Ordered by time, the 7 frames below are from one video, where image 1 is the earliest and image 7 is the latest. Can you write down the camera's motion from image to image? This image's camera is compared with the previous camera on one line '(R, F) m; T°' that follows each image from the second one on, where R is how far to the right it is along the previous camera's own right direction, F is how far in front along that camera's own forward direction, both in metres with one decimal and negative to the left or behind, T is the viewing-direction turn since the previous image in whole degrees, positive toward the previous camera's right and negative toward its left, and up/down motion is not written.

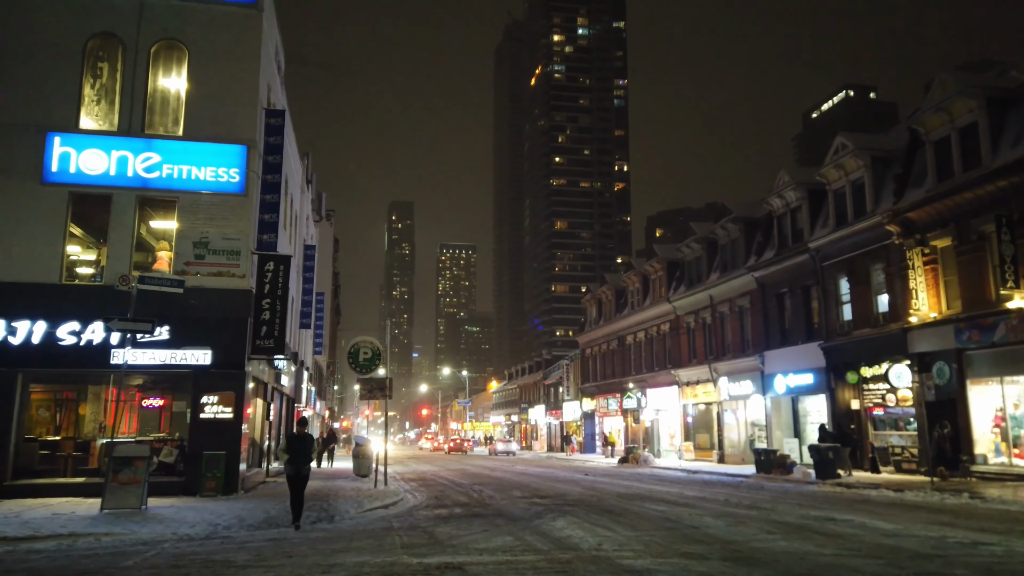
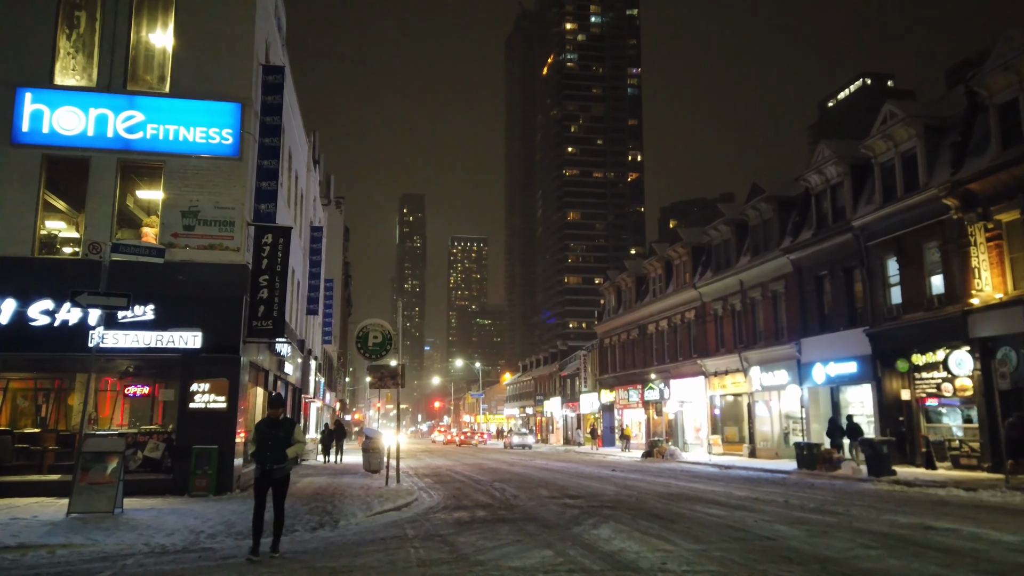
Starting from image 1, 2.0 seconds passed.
(-0.3, +1.9) m; -1°
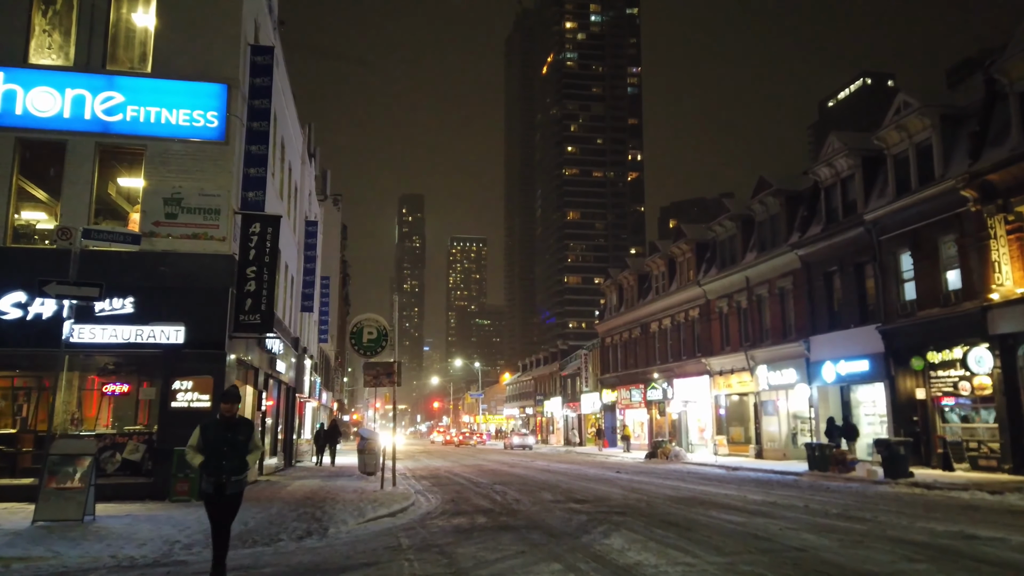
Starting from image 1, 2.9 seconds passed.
(-0.1, +0.8) m; 0°
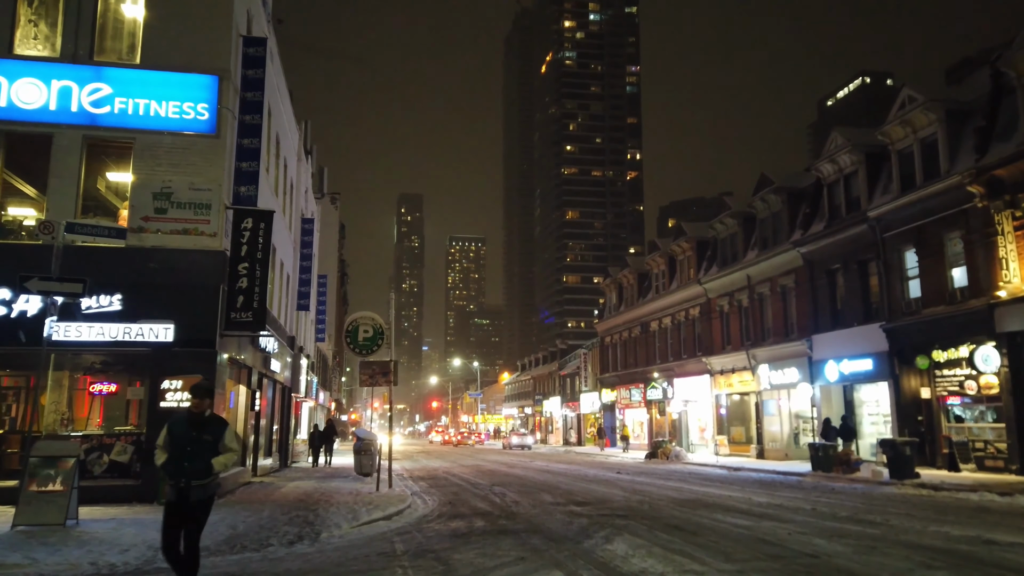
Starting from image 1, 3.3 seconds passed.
(0.0, +0.4) m; 0°
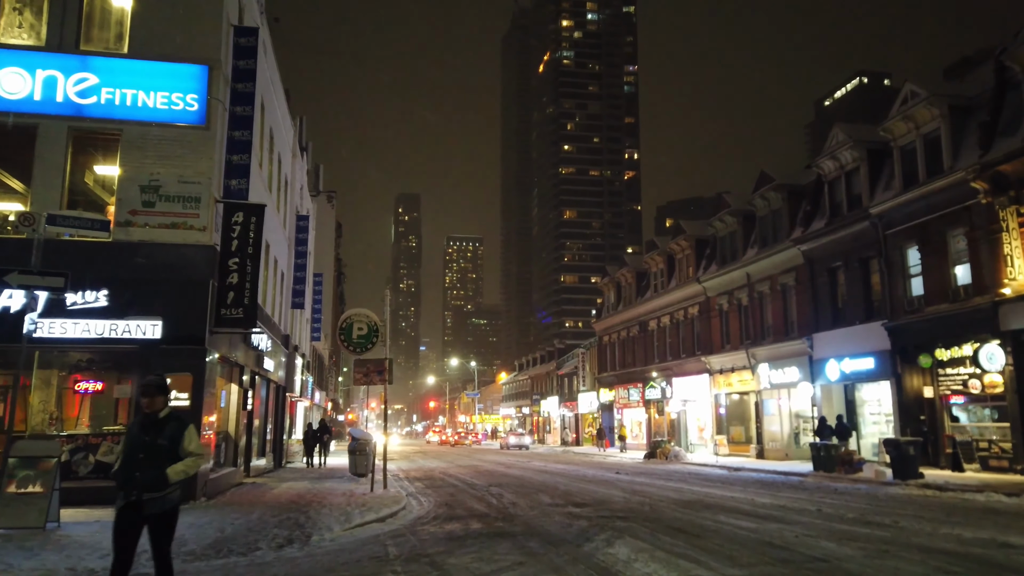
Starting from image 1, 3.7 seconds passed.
(0.0, +0.3) m; 0°
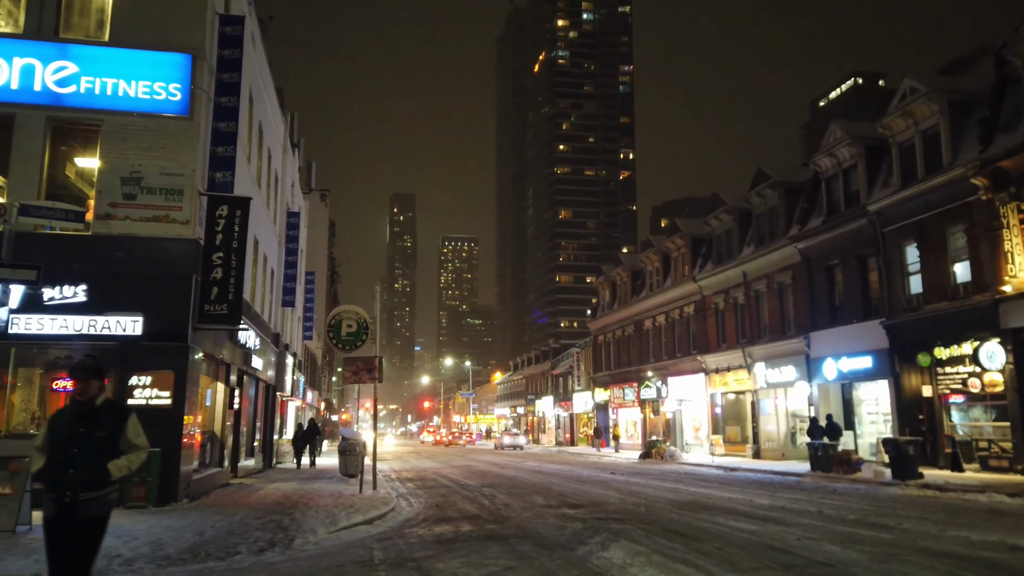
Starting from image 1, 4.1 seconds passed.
(+0.1, +0.4) m; 0°
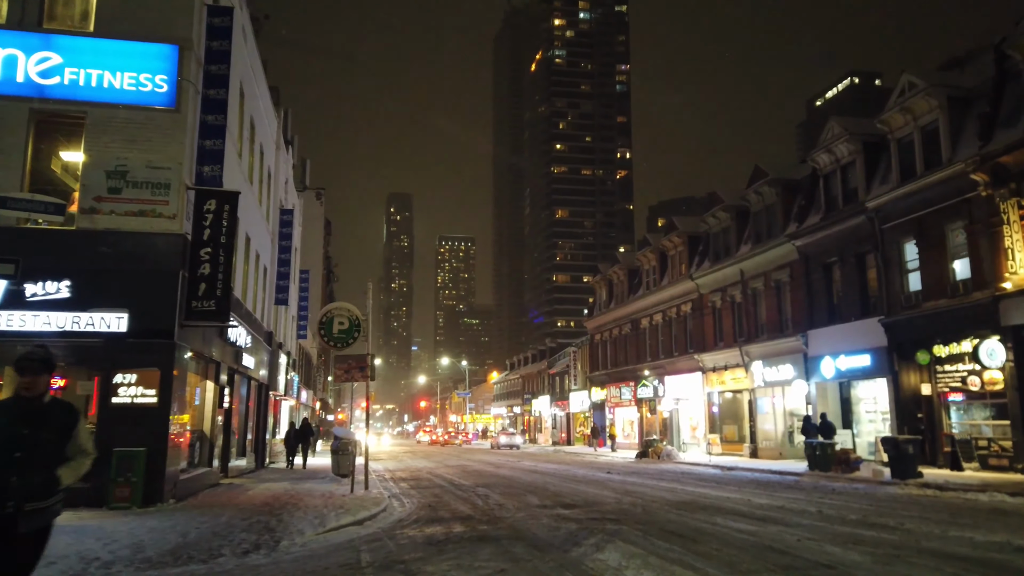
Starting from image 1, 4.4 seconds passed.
(+0.1, +0.3) m; 0°
